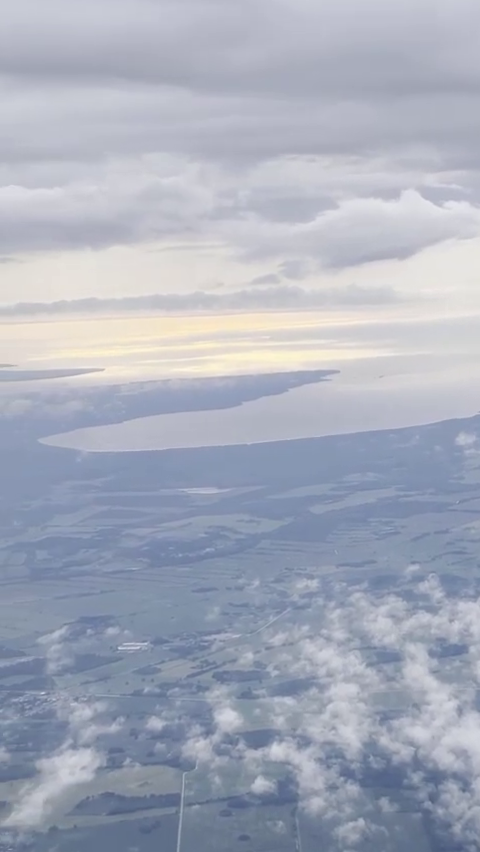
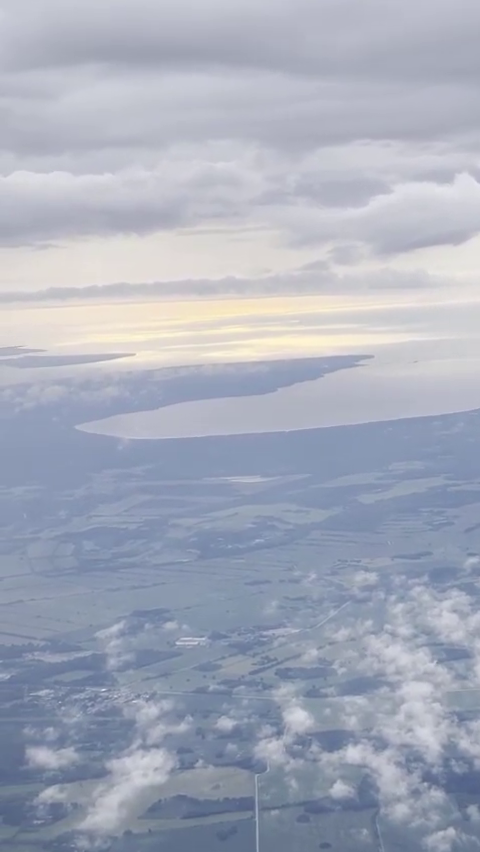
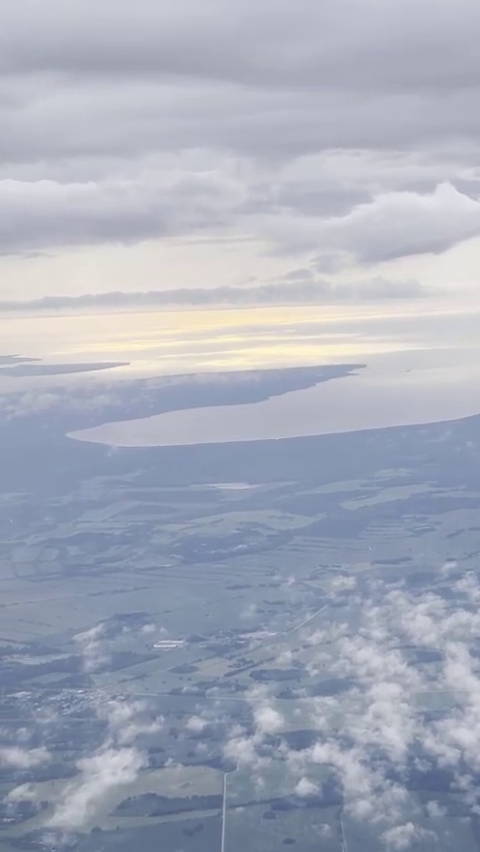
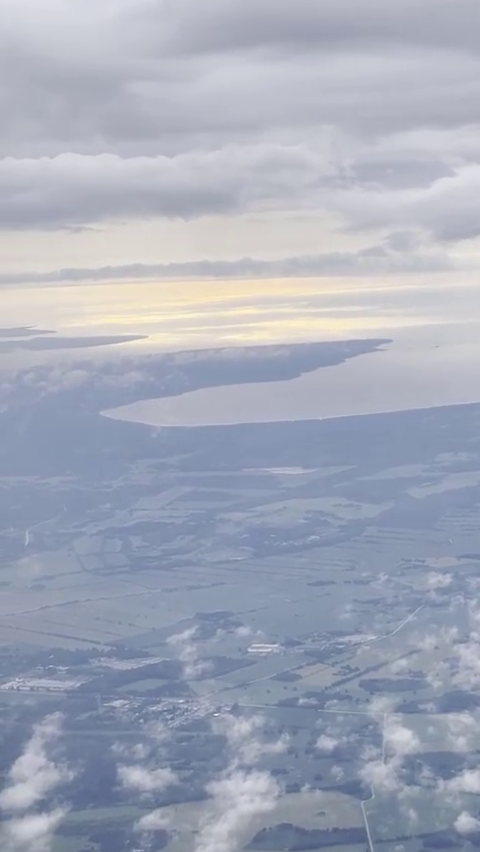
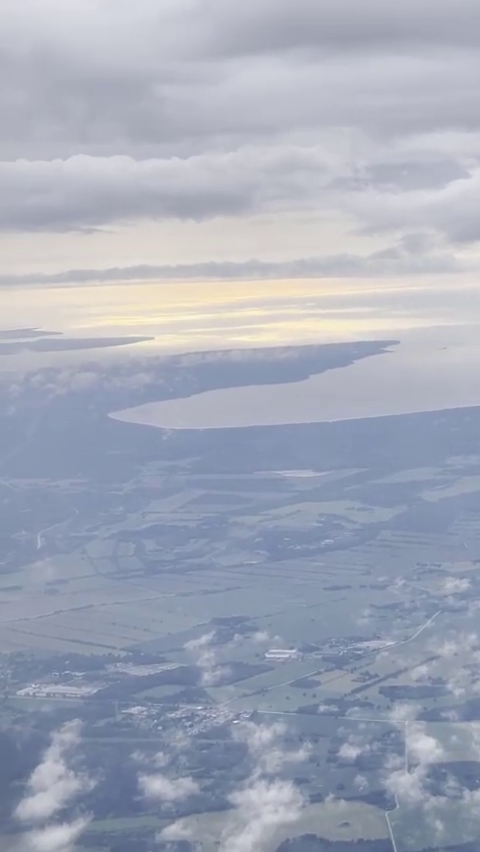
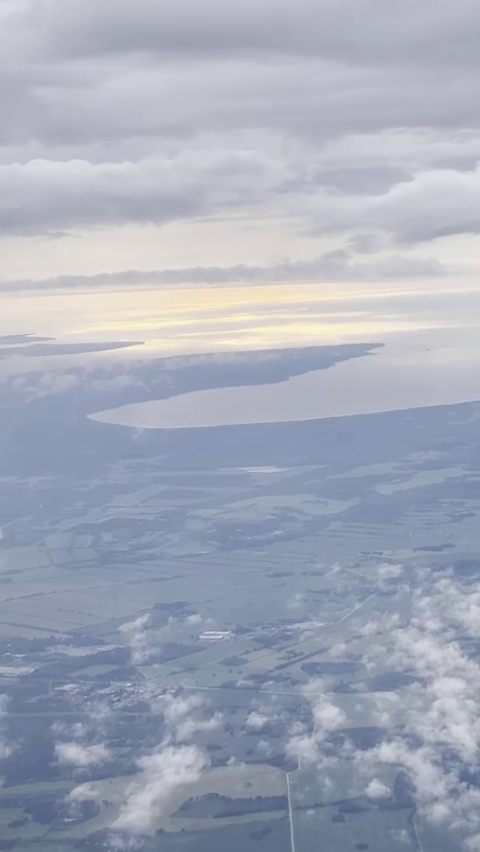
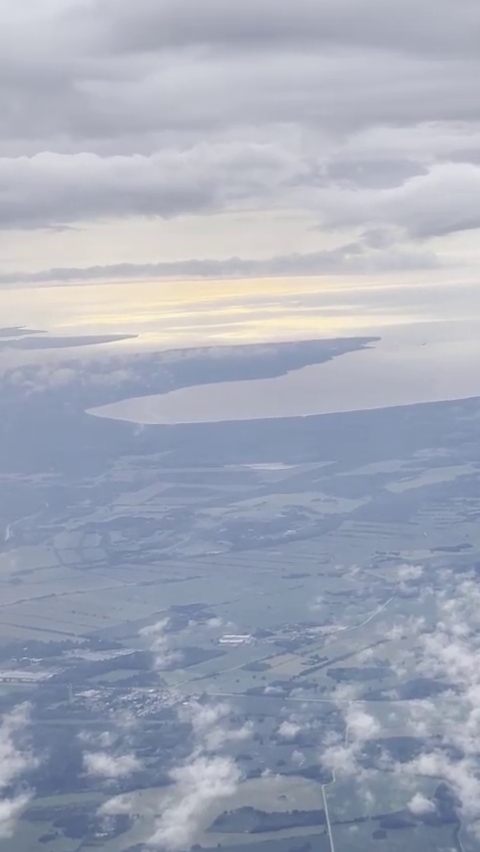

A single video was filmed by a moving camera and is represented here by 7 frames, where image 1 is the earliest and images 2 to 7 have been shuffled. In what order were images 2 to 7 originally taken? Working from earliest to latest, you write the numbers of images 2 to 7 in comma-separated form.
3, 2, 6, 7, 4, 5
